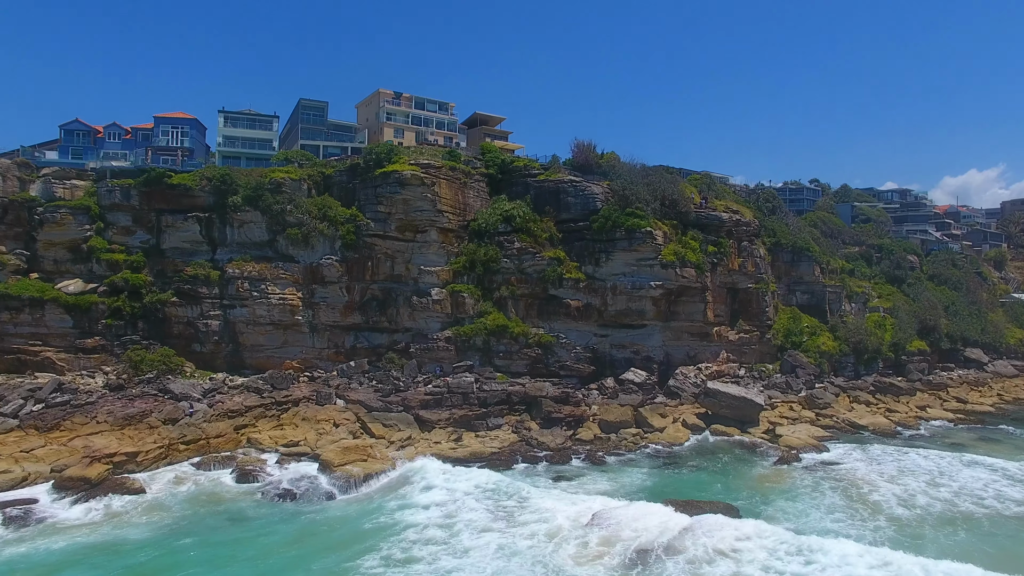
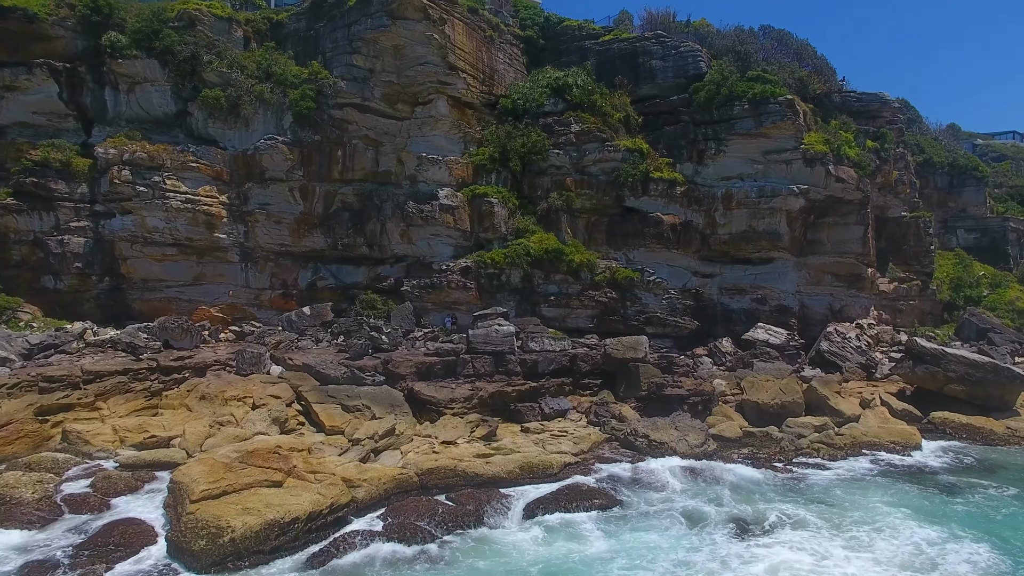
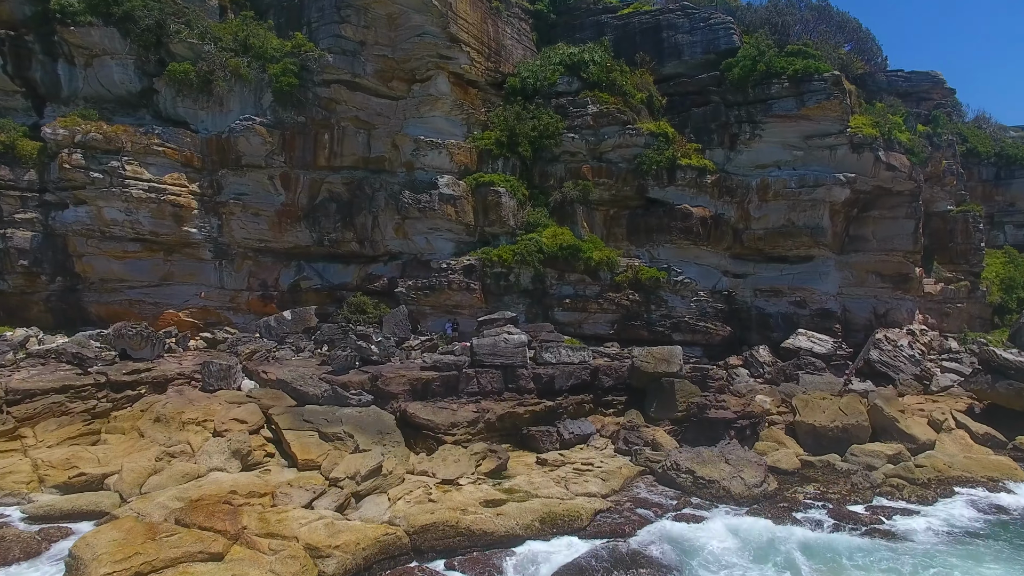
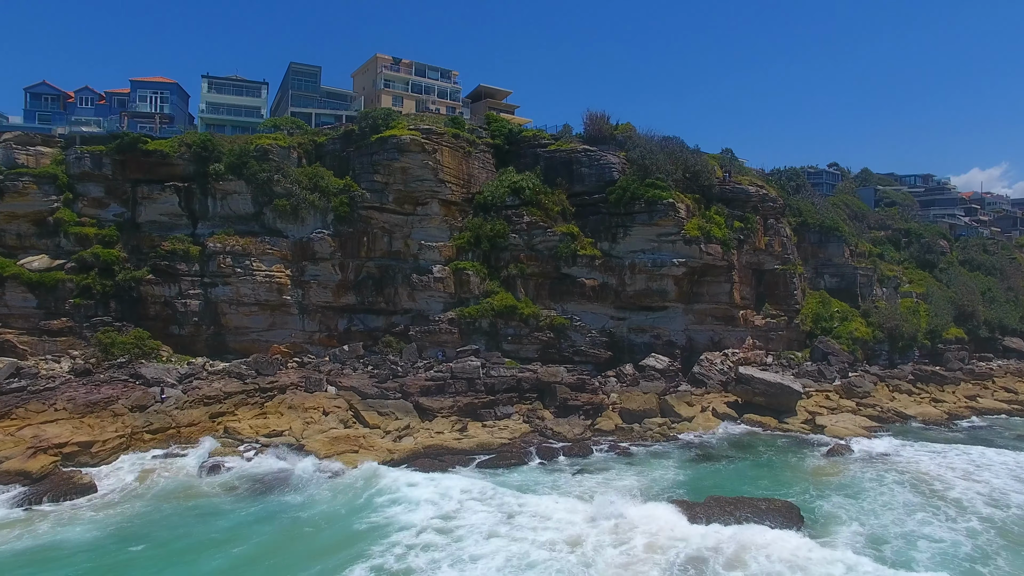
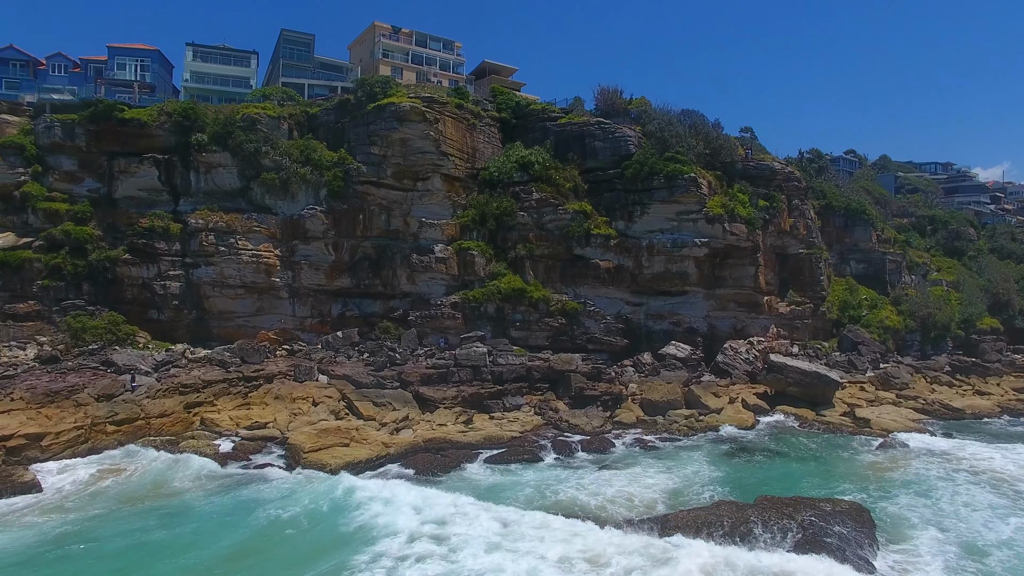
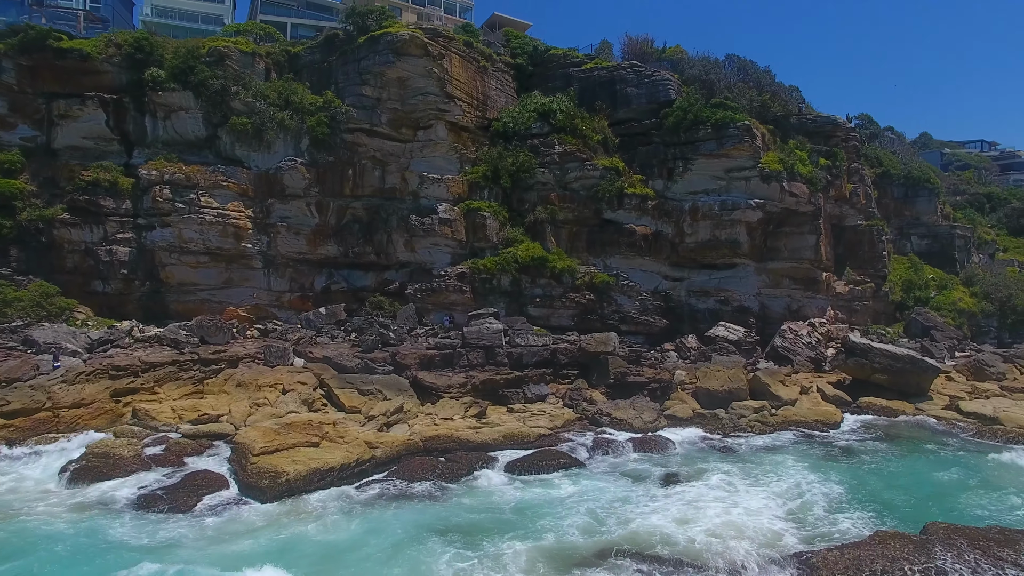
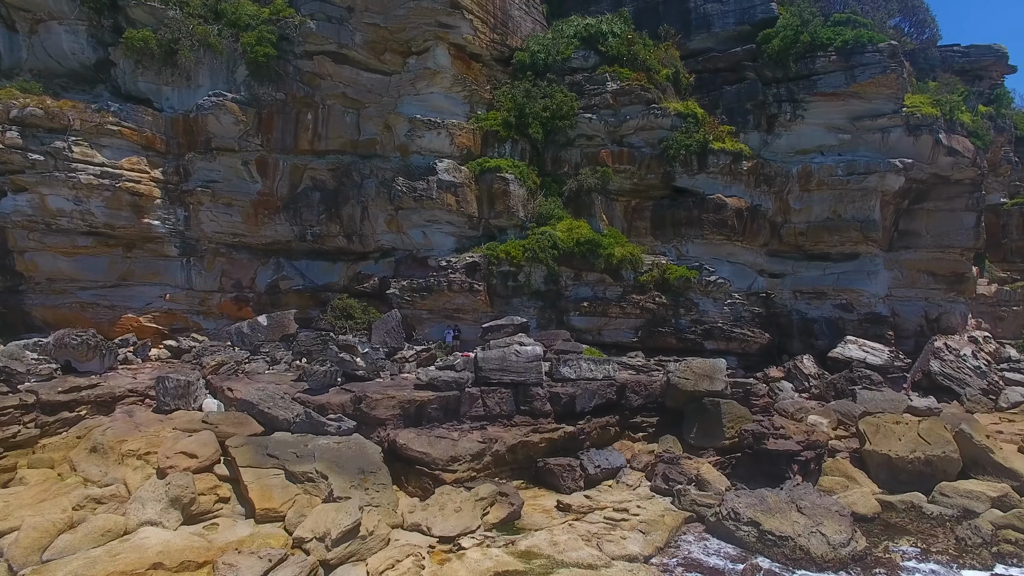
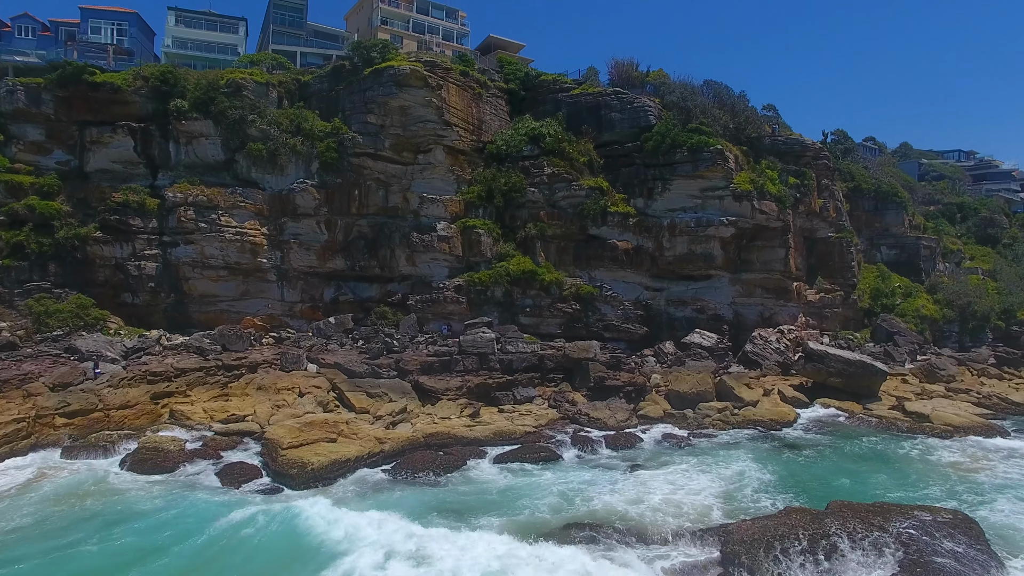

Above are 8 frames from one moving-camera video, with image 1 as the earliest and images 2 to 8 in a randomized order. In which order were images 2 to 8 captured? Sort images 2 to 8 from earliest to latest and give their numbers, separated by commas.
4, 5, 8, 6, 2, 3, 7
